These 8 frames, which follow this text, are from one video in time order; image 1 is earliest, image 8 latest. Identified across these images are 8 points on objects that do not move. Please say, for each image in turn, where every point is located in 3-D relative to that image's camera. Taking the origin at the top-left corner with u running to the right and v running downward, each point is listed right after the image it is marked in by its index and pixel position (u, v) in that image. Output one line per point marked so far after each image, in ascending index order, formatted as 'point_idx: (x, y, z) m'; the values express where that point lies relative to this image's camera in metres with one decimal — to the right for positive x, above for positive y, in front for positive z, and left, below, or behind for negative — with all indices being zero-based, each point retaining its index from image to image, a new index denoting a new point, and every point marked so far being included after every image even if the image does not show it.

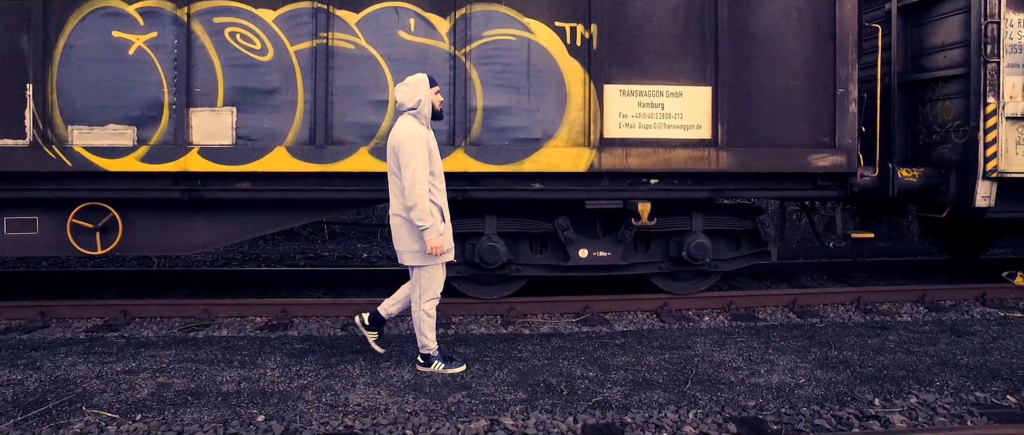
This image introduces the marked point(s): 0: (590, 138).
0: (+0.6, +0.7, +5.3) m
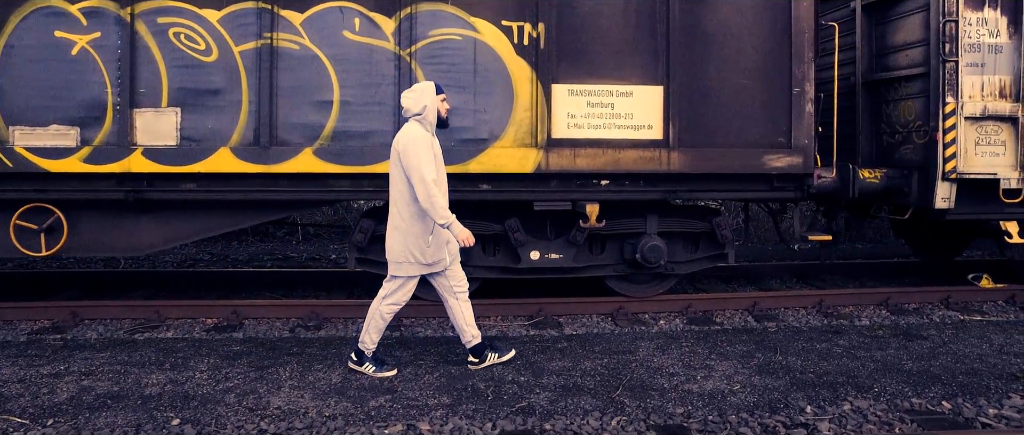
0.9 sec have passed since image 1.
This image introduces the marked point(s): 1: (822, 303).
0: (+0.2, +0.7, +5.3) m
1: (+3.0, -0.8, +6.0) m
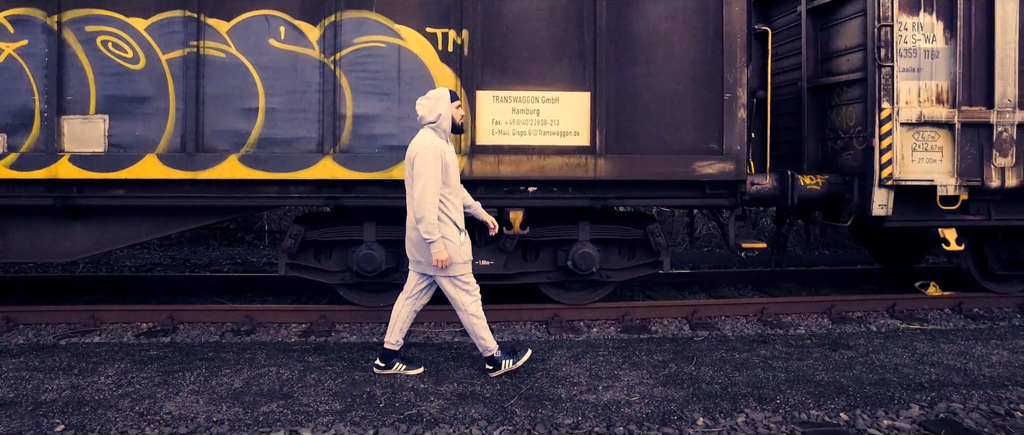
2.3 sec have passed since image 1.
0: (-0.4, +0.6, +5.3) m
1: (+2.4, -0.9, +6.0) m
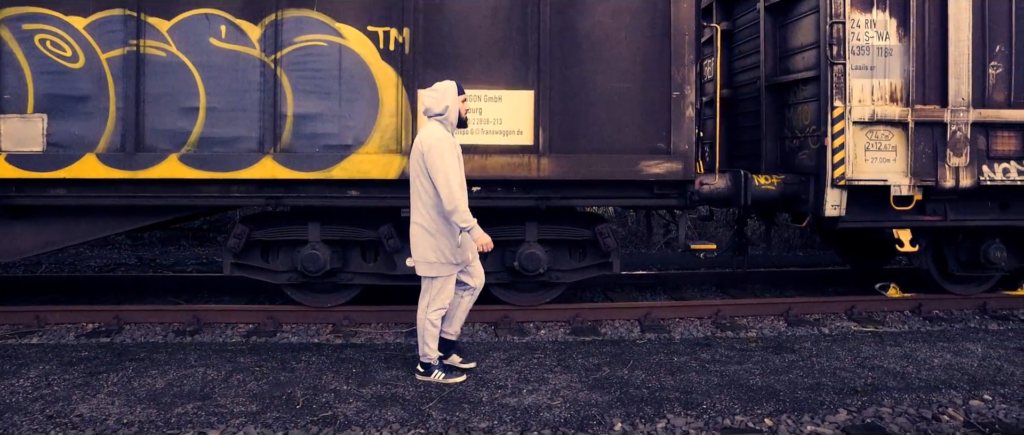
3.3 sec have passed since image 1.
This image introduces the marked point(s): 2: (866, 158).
0: (-0.9, +0.6, +5.2) m
1: (+1.9, -0.9, +5.9) m
2: (+3.1, +0.5, +5.5) m
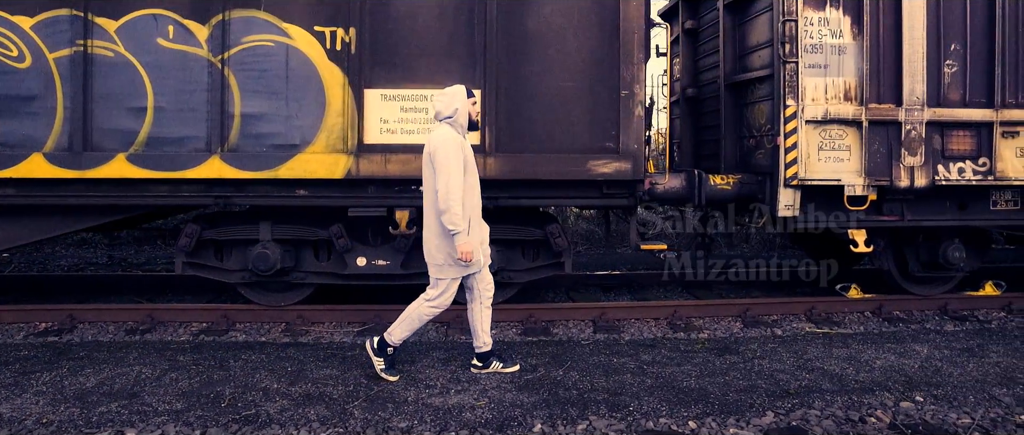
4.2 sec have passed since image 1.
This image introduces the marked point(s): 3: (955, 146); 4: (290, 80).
0: (-1.4, +0.6, +5.2) m
1: (+1.5, -0.9, +5.8) m
2: (+2.7, +0.5, +5.5) m
3: (+3.9, +0.6, +5.5) m
4: (-1.8, +1.1, +5.2) m
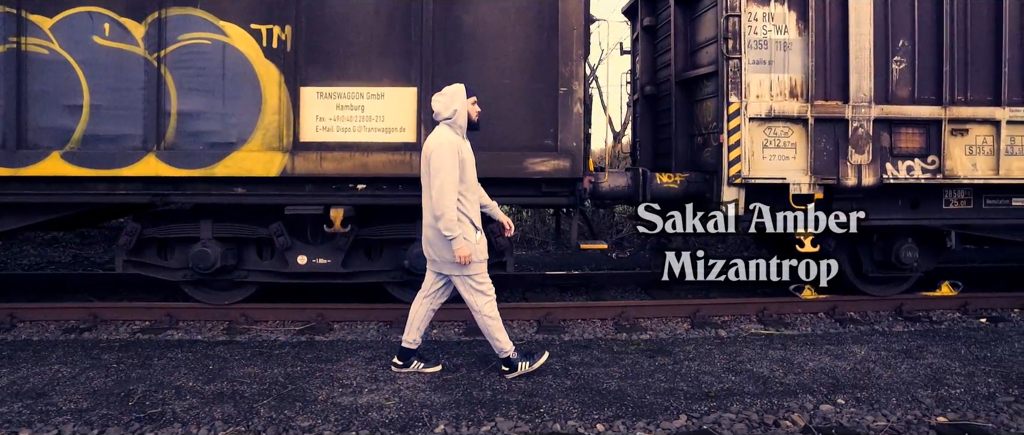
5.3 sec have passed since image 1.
0: (-1.9, +0.6, +5.2) m
1: (+1.0, -0.9, +5.8) m
2: (+2.1, +0.5, +5.4) m
3: (+3.4, +0.6, +5.4) m
4: (-2.4, +1.2, +5.2) m
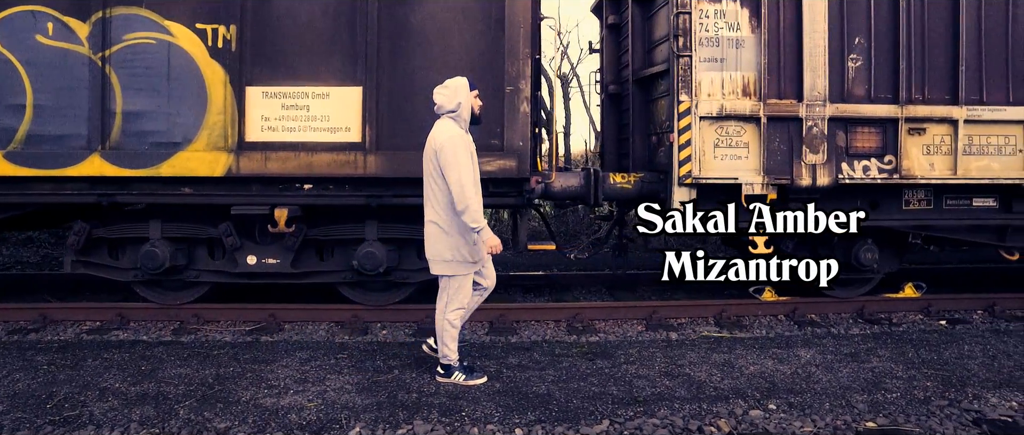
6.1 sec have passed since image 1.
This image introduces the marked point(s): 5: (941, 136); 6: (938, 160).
0: (-2.3, +0.6, +5.1) m
1: (+0.5, -0.9, +5.7) m
2: (+1.7, +0.5, +5.3) m
3: (+2.9, +0.6, +5.3) m
4: (-2.8, +1.2, +5.2) m
5: (+3.7, +0.7, +5.4) m
6: (+3.6, +0.5, +5.4) m
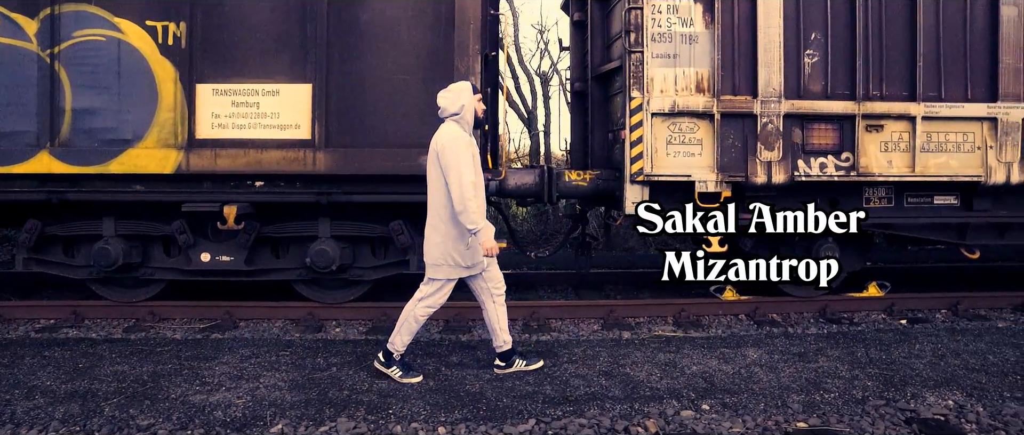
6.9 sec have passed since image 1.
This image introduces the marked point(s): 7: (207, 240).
0: (-2.7, +0.6, +5.1) m
1: (+0.1, -0.9, +5.6) m
2: (+1.3, +0.5, +5.2) m
3: (+2.5, +0.6, +5.3) m
4: (-3.2, +1.2, +5.1) m
5: (+3.3, +0.7, +5.3) m
6: (+3.2, +0.5, +5.3) m
7: (-2.6, -0.2, +5.6) m
